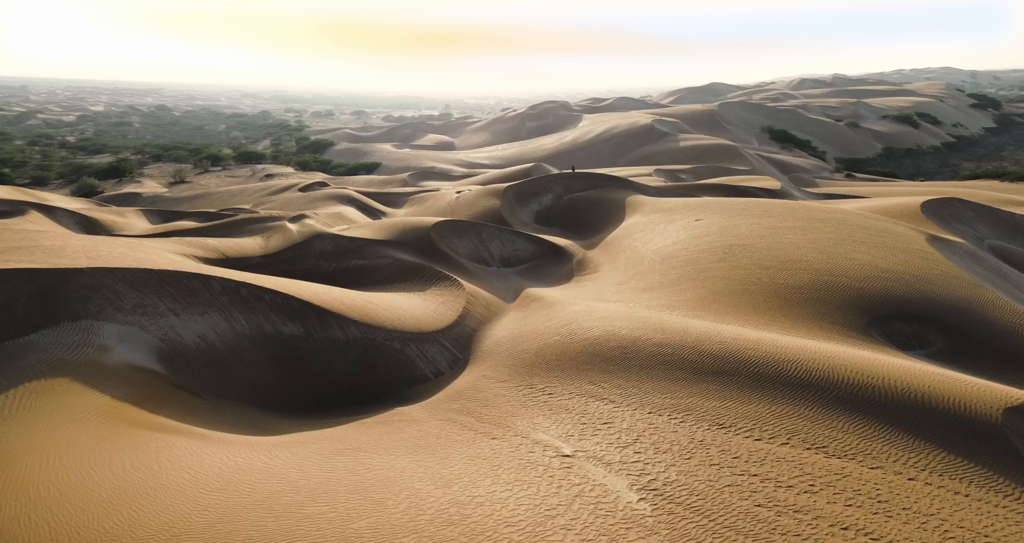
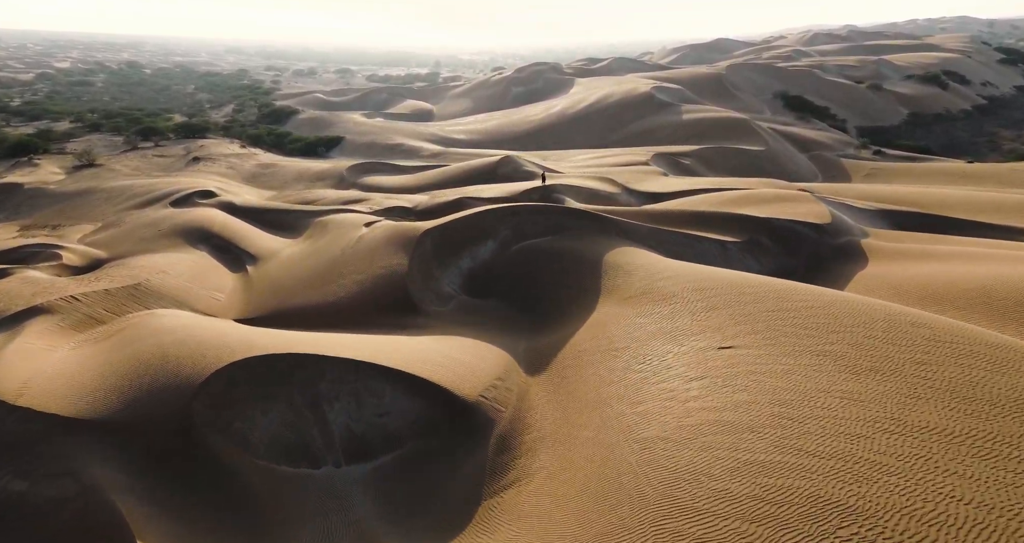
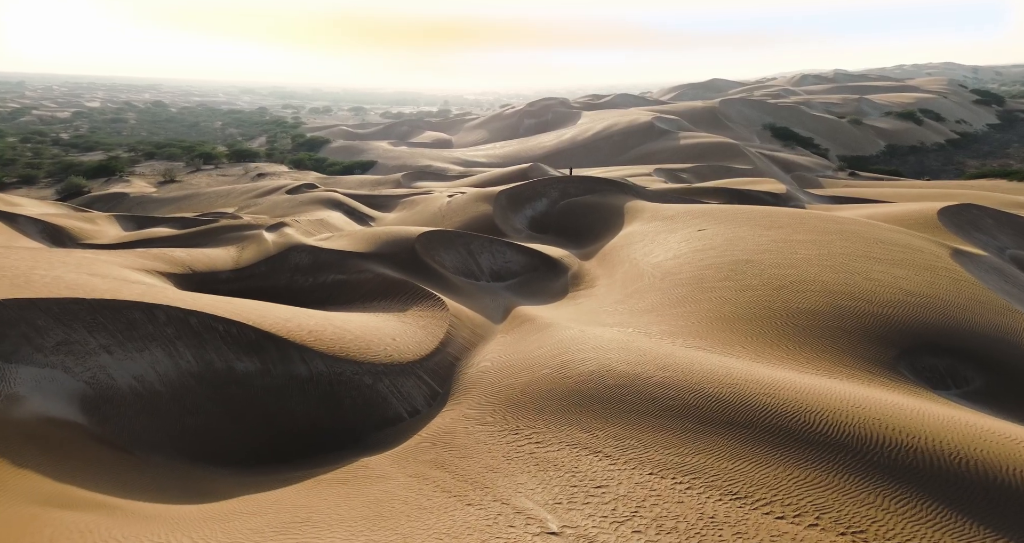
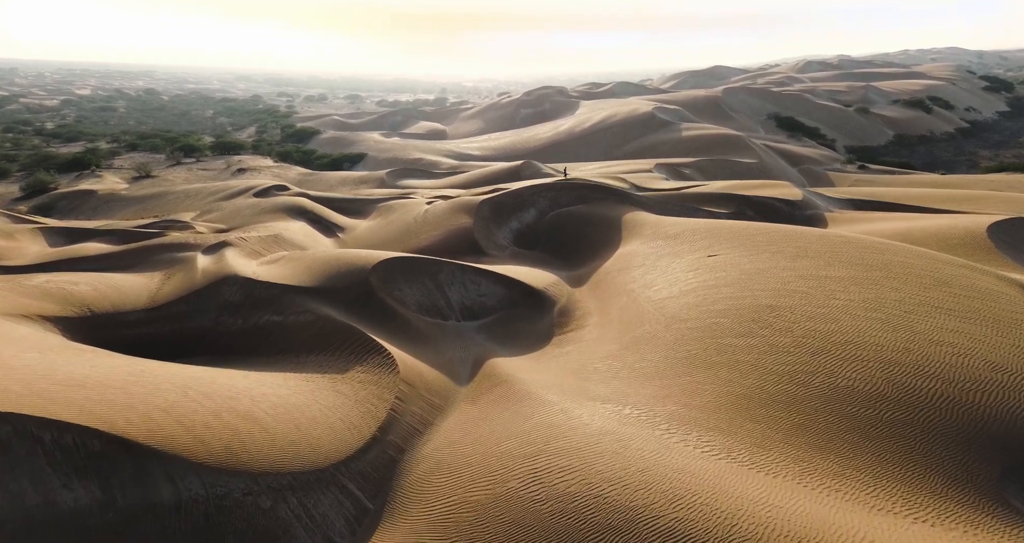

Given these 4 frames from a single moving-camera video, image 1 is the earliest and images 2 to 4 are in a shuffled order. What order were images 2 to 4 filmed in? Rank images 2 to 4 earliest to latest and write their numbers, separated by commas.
3, 4, 2
